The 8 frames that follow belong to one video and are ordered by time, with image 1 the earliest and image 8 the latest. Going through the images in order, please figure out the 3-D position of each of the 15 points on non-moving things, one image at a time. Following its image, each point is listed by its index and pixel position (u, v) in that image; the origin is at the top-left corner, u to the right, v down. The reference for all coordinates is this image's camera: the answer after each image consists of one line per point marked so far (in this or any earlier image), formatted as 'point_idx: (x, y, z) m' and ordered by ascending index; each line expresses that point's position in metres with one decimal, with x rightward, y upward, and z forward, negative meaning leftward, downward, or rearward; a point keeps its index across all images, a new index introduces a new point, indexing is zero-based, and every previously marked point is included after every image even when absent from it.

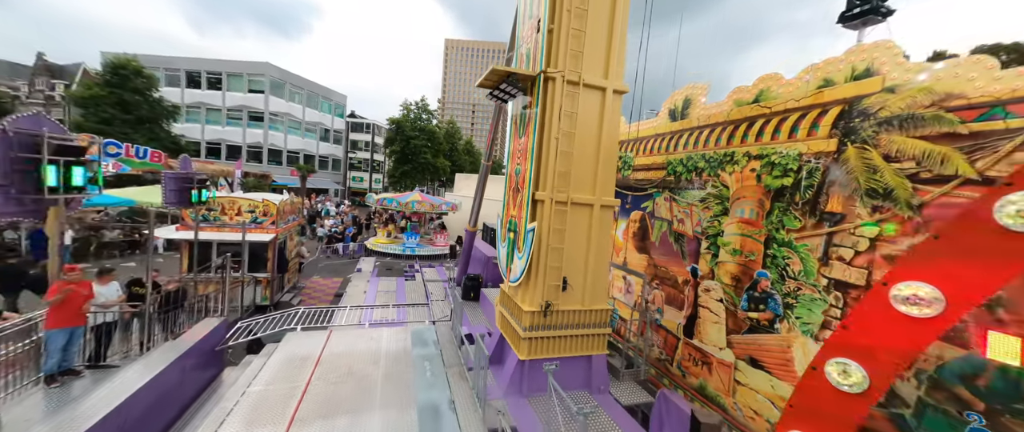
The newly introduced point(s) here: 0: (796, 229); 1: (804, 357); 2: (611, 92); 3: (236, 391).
0: (+2.5, -0.1, +2.8) m
1: (+2.4, -1.1, +2.6) m
2: (+1.0, +1.3, +3.1) m
3: (-2.3, -1.4, +2.9) m
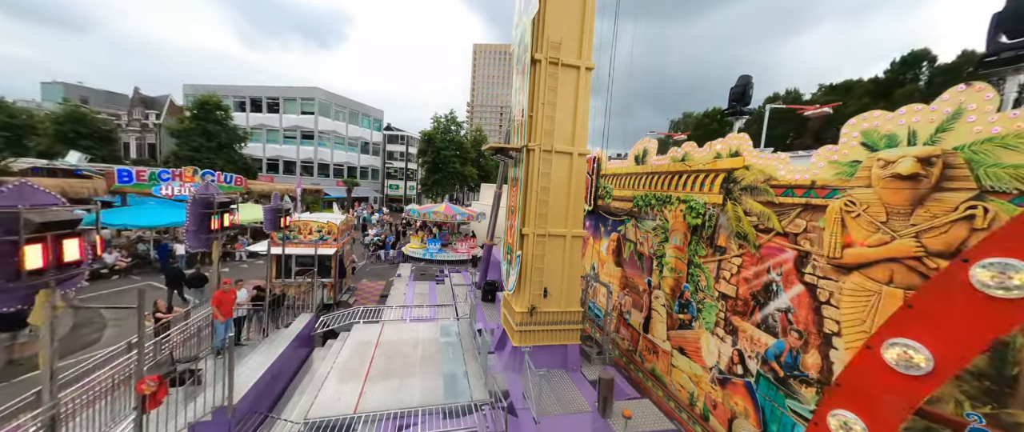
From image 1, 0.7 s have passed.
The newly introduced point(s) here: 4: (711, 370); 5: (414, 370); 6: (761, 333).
0: (+2.3, -0.5, +3.9) m
1: (+2.3, -1.5, +3.8) m
2: (+0.9, +0.9, +4.3) m
3: (-2.4, -1.8, +4.5) m
4: (+2.3, -1.8, +3.7) m
5: (-1.2, -1.8, +4.2) m
6: (+2.4, -1.1, +3.2) m
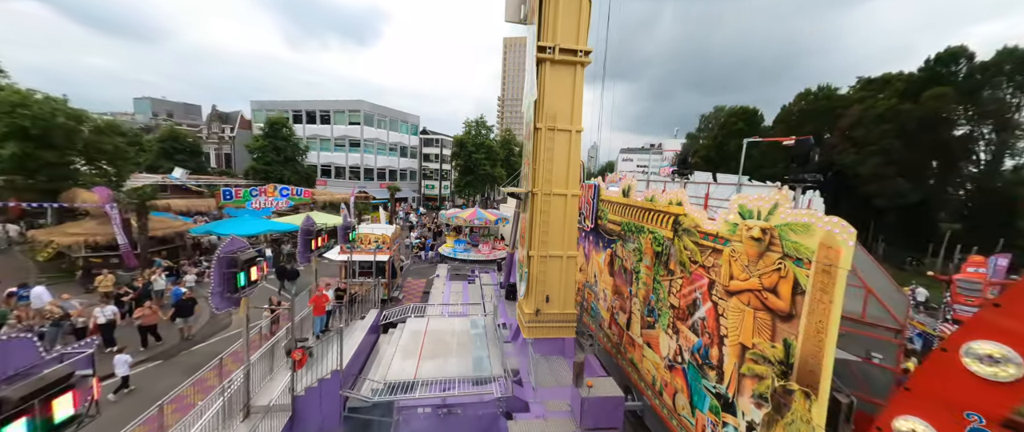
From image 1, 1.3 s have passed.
0: (+2.4, -0.9, +5.3) m
1: (+2.4, -2.0, +5.2) m
2: (+1.0, +0.4, +5.8) m
3: (-2.2, -2.3, +6.3) m
4: (+2.4, -2.2, +5.1) m
5: (-1.0, -2.3, +5.9) m
6: (+2.5, -1.6, +4.6) m
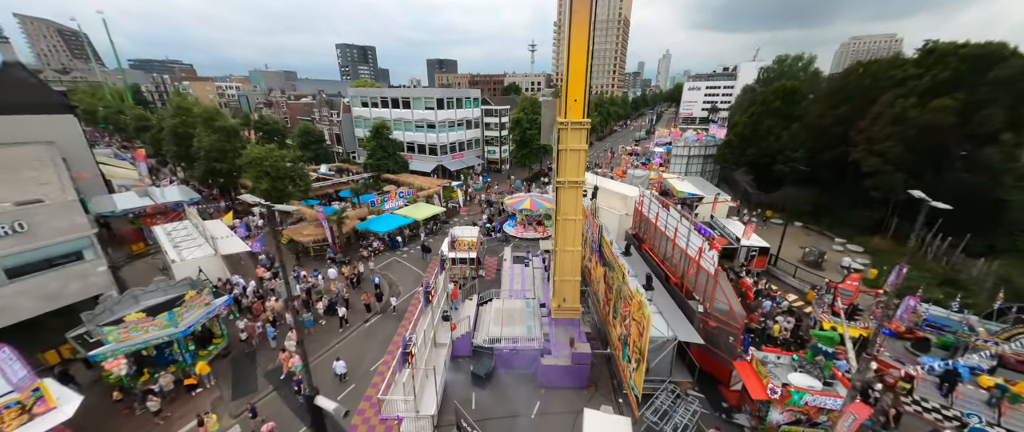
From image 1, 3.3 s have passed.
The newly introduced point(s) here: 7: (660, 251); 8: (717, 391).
0: (+3.5, -2.6, +10.7) m
1: (+3.4, -3.6, +10.8) m
2: (+2.1, -1.1, +11.1) m
3: (-0.9, -3.6, +12.8) m
4: (+3.4, -3.9, +10.8) m
5: (+0.2, -3.7, +12.1) m
6: (+3.4, -3.4, +10.1) m
7: (+6.3, -1.5, +14.0) m
8: (+6.6, -5.6, +10.5) m
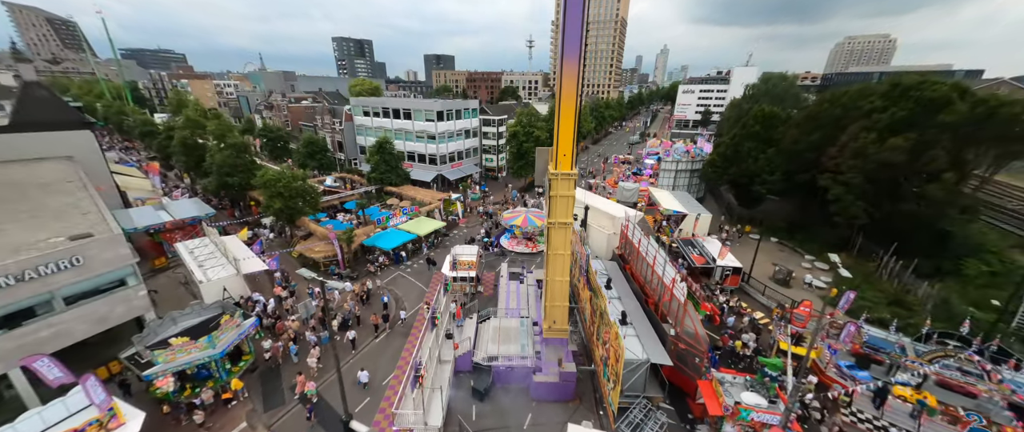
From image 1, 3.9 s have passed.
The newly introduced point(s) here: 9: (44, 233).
0: (+3.3, -3.9, +12.2) m
1: (+3.3, -4.9, +12.4) m
2: (+2.0, -2.4, +12.6) m
3: (-1.1, -4.9, +14.3) m
4: (+3.3, -5.2, +12.4) m
5: (0.0, -5.0, +13.7) m
6: (+3.3, -4.7, +11.7) m
7: (+6.1, -2.8, +15.6) m
8: (+6.4, -6.9, +12.2) m
9: (-16.5, -0.6, +11.7) m
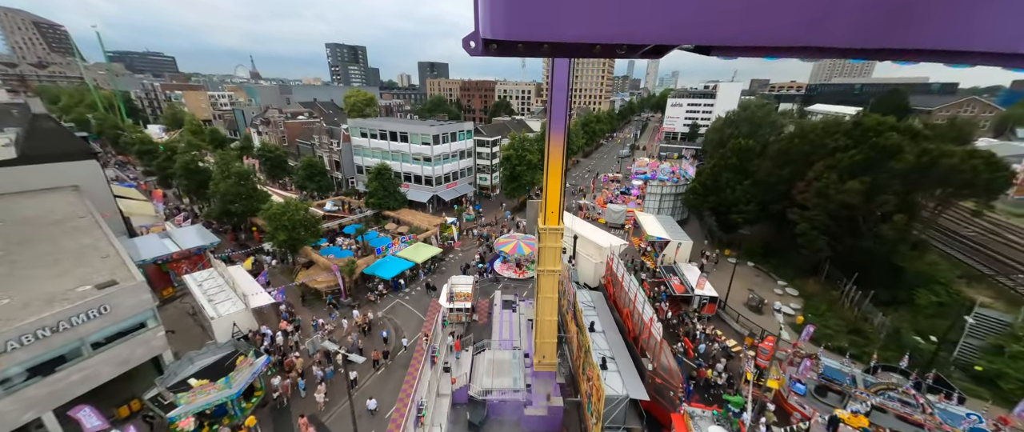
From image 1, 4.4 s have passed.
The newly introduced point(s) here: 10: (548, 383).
0: (+3.0, -5.8, +13.5) m
1: (+3.0, -6.8, +13.7) m
2: (+1.7, -4.3, +13.9) m
3: (-1.4, -6.8, +15.5) m
4: (+3.0, -7.1, +13.7) m
5: (-0.3, -6.9, +14.9) m
6: (+3.0, -6.7, +13.0) m
7: (+5.7, -4.7, +16.9) m
8: (+6.1, -8.8, +13.6) m
9: (-16.8, -2.5, +12.6) m
10: (+1.6, -7.3, +14.4) m
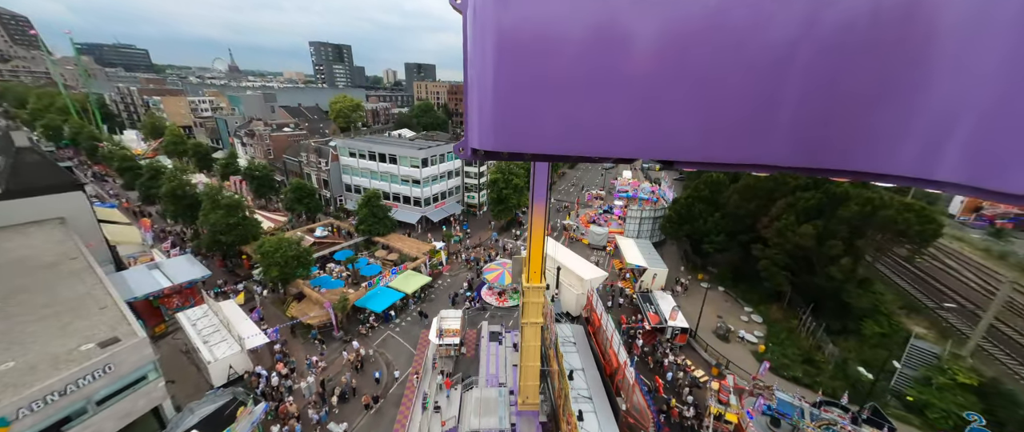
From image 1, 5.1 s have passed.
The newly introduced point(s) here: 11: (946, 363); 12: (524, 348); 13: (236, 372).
0: (+2.4, -8.3, +14.8) m
1: (+2.3, -9.3, +15.0) m
2: (+1.1, -6.7, +15.1) m
3: (-2.1, -9.2, +16.6) m
4: (+2.3, -9.5, +15.0) m
5: (-1.0, -9.3, +16.1) m
6: (+2.4, -9.1, +14.3) m
7: (+5.0, -7.1, +18.3) m
8: (+5.4, -11.3, +15.0) m
9: (-17.4, -4.9, +13.1) m
10: (+0.9, -9.7, +15.7) m
11: (+21.6, -7.2, +16.4) m
12: (+0.5, -6.0, +15.0) m
13: (-14.1, -8.0, +16.9) m
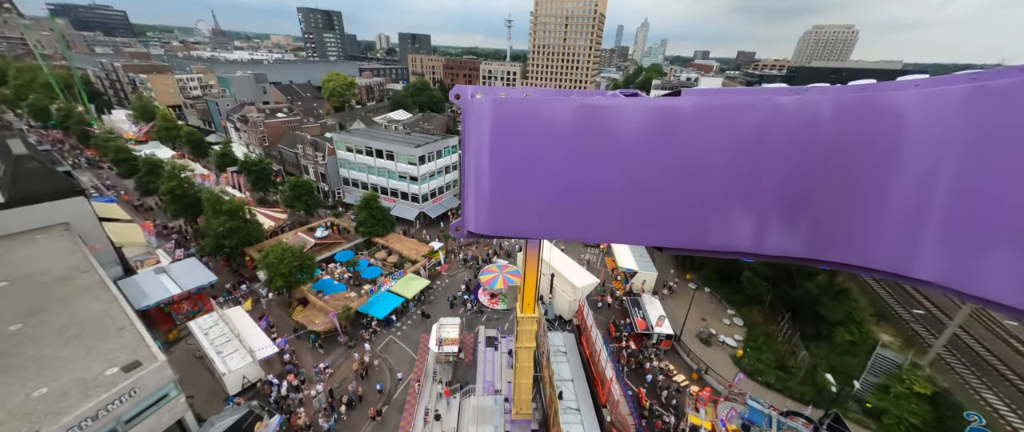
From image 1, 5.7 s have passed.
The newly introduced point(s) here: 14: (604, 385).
0: (+2.1, -9.7, +16.2) m
1: (+2.0, -10.7, +16.5) m
2: (+0.8, -8.1, +16.4) m
3: (-2.4, -10.4, +18.1) m
4: (+2.0, -10.9, +16.5) m
5: (-1.3, -10.6, +17.6) m
6: (+2.1, -10.5, +15.8) m
7: (+4.7, -8.2, +19.7) m
8: (+5.1, -12.7, +16.7) m
9: (-17.6, -6.3, +14.1) m
10: (+0.6, -11.0, +17.2) m
11: (+21.3, -8.6, +17.9) m
12: (+0.2, -7.4, +16.2) m
13: (-14.4, -9.1, +18.1) m
14: (+4.9, -9.1, +17.8) m
